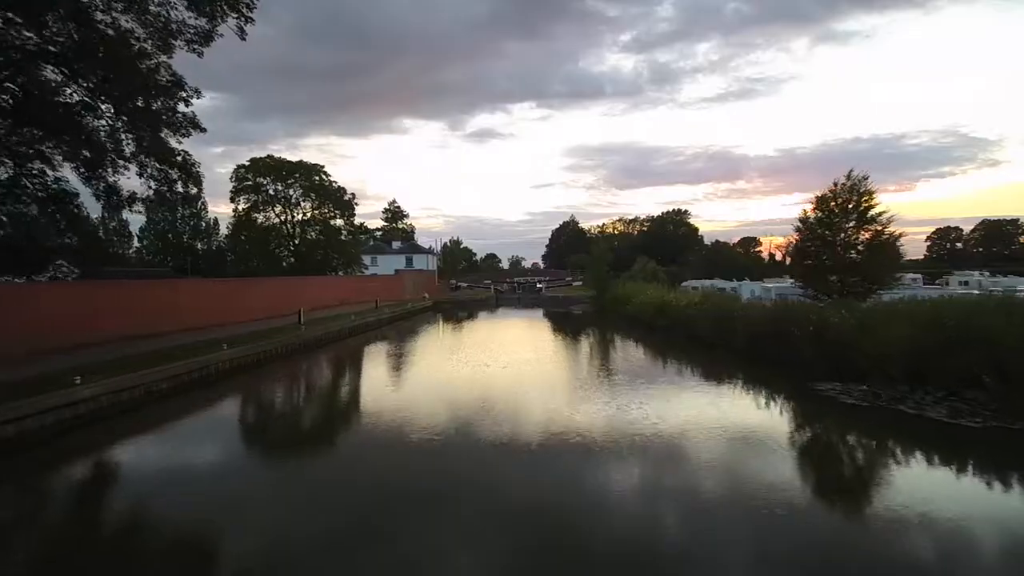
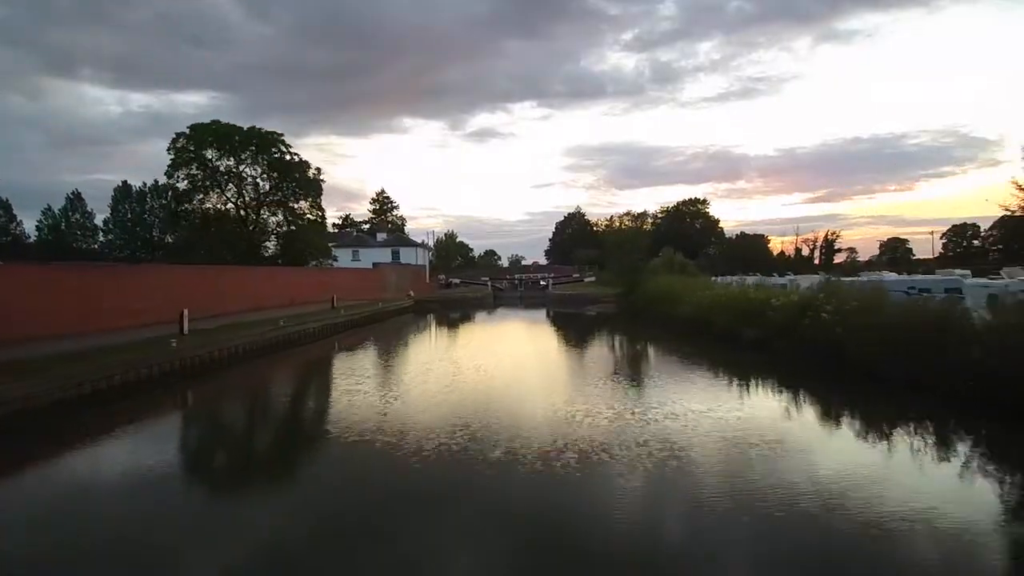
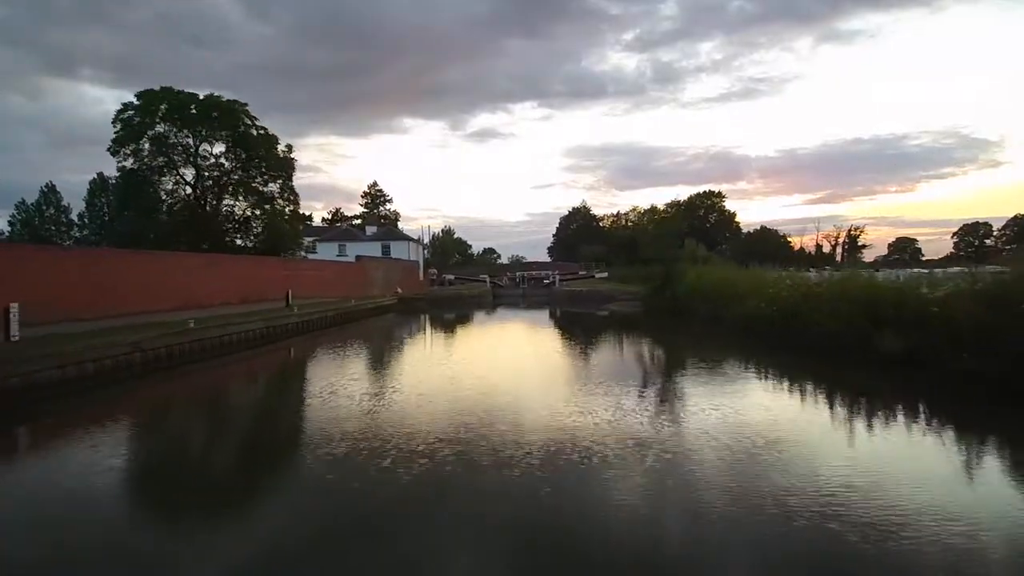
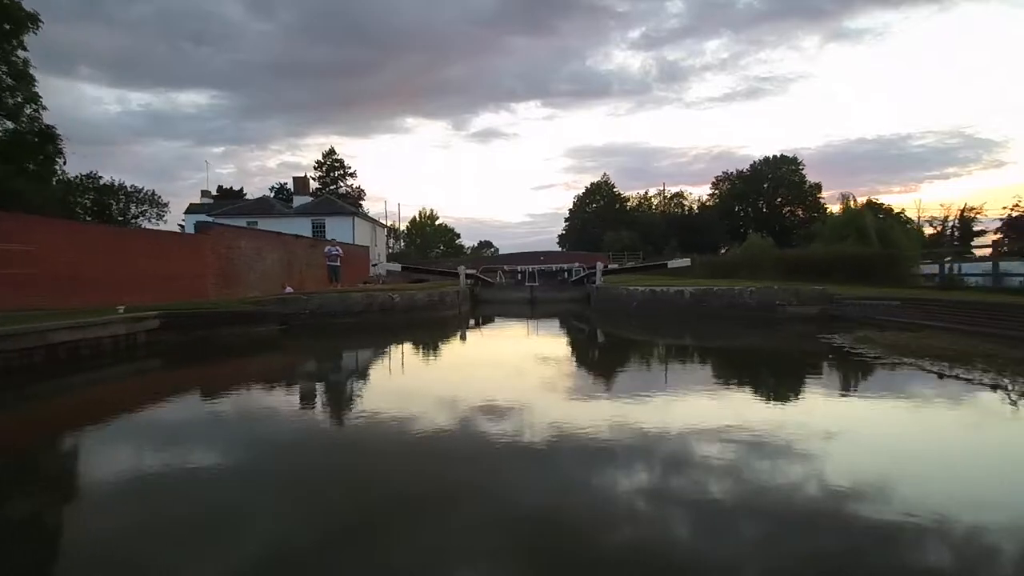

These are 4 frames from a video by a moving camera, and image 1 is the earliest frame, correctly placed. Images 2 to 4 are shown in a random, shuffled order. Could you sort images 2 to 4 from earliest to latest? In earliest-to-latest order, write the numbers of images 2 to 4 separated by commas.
2, 3, 4
